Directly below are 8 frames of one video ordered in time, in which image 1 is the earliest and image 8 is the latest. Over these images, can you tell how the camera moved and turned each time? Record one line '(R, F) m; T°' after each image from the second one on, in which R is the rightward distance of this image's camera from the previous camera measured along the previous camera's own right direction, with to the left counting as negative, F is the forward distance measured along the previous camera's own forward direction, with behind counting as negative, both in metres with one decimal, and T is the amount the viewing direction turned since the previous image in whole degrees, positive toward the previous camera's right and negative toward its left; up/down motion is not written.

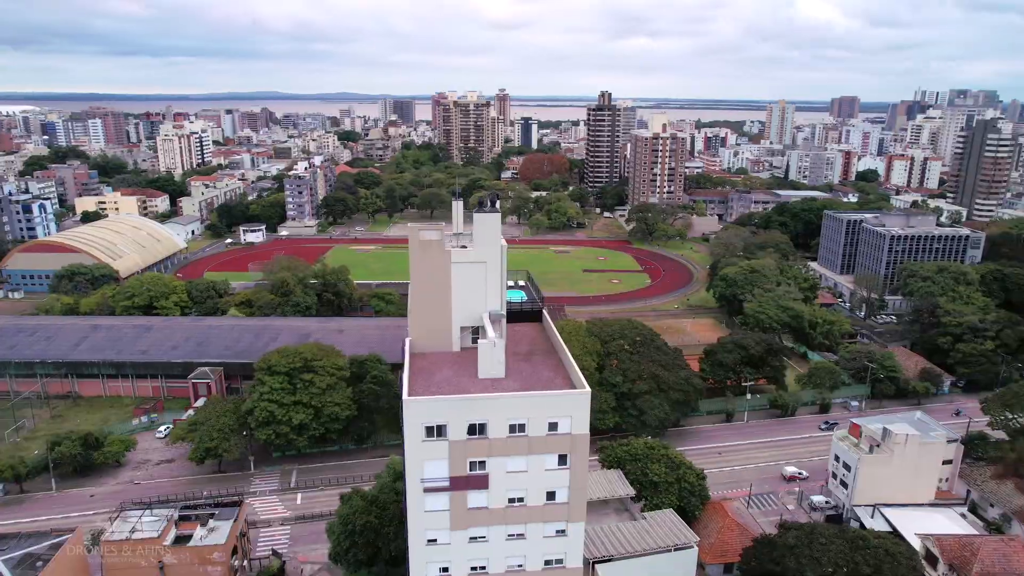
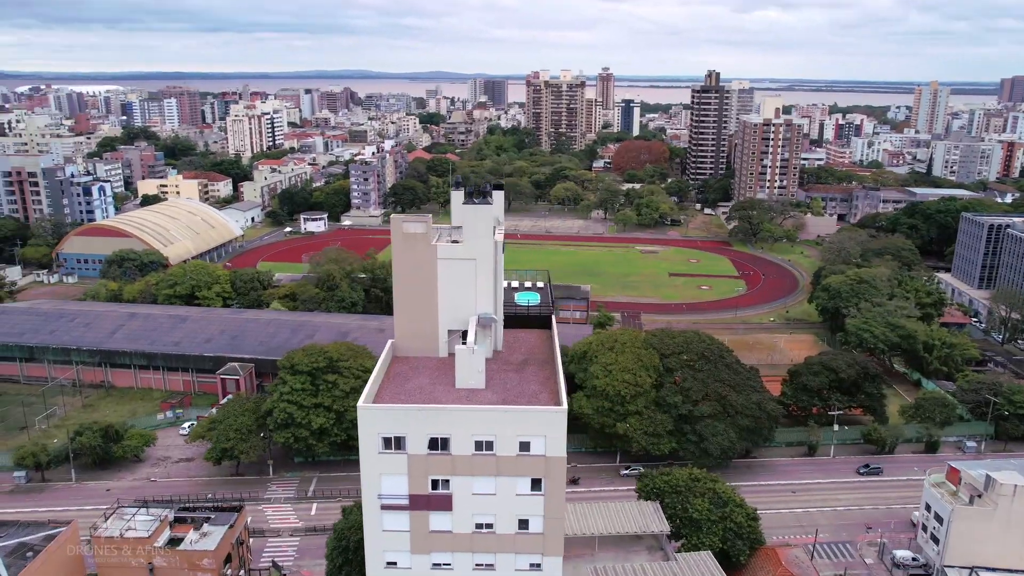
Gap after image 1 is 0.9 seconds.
(+5.6, +3.3) m; -12°
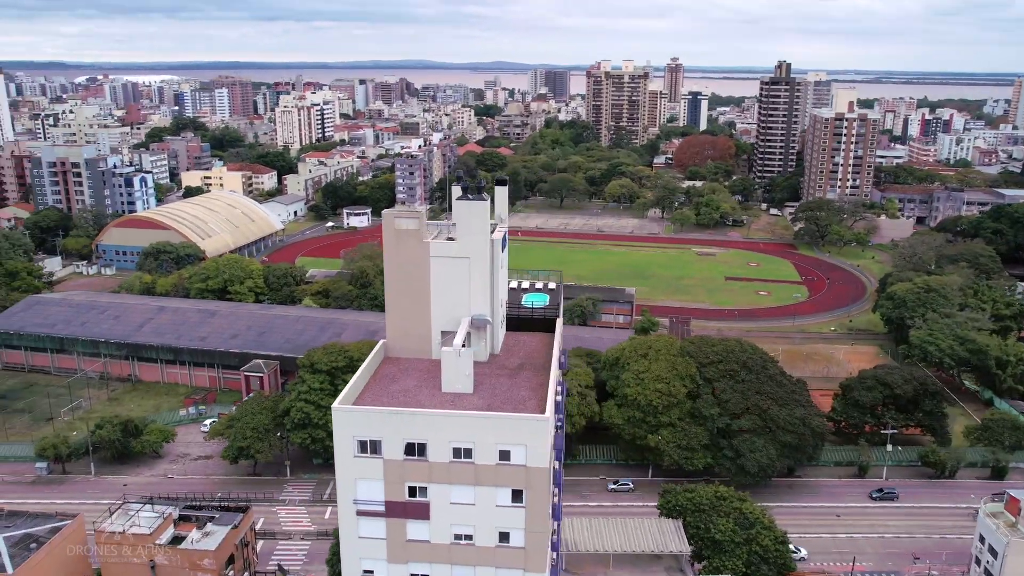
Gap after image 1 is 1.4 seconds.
(+3.4, +1.6) m; -7°
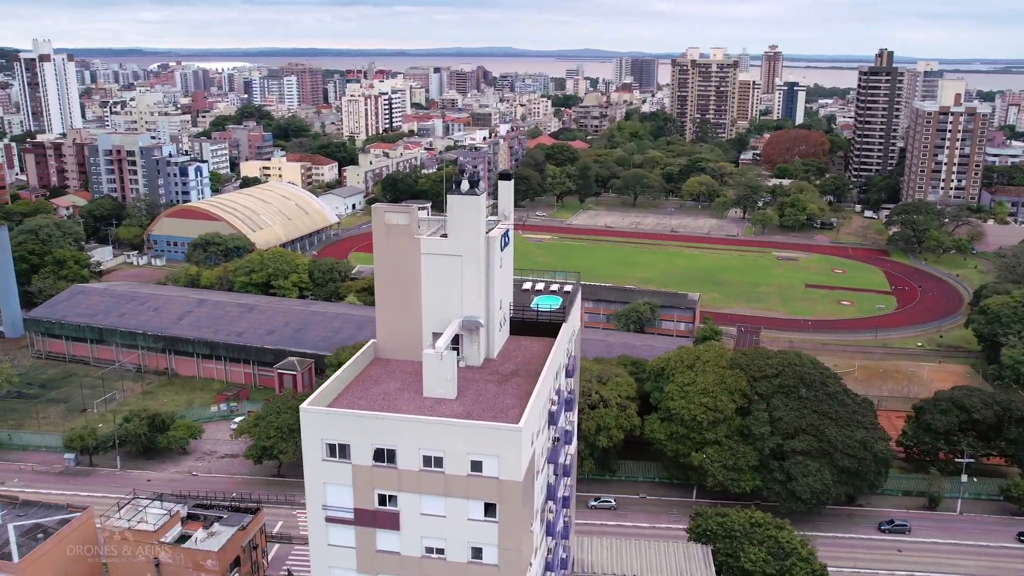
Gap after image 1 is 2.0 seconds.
(+3.7, +2.3) m; -9°
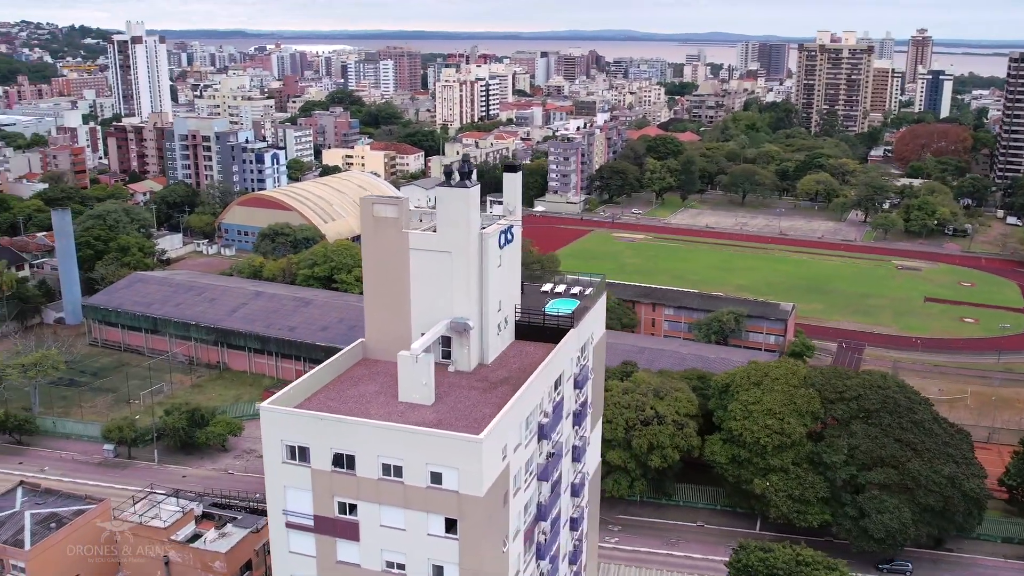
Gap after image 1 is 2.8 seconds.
(+3.9, +3.0) m; -10°
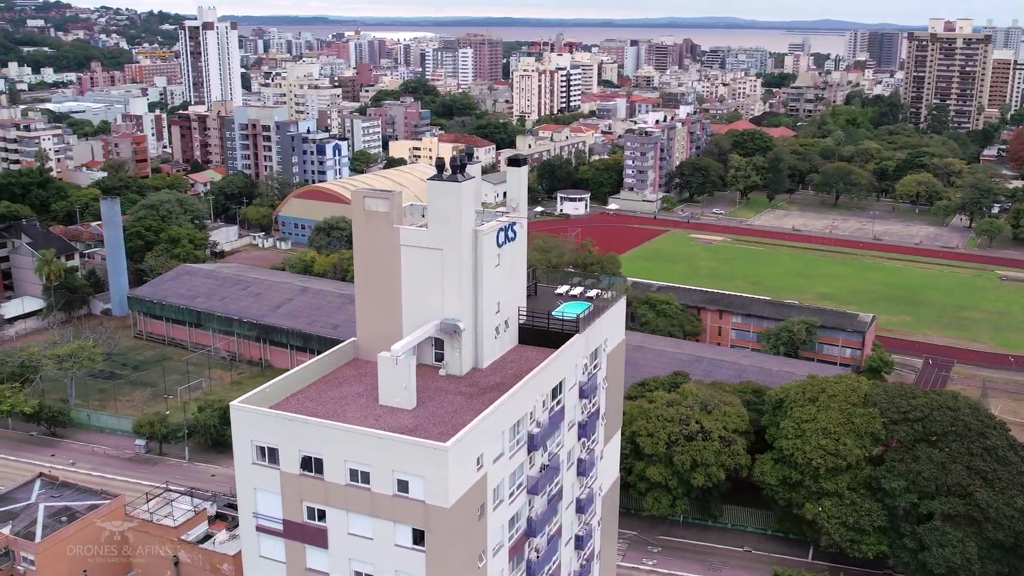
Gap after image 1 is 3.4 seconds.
(+2.6, +2.2) m; -8°
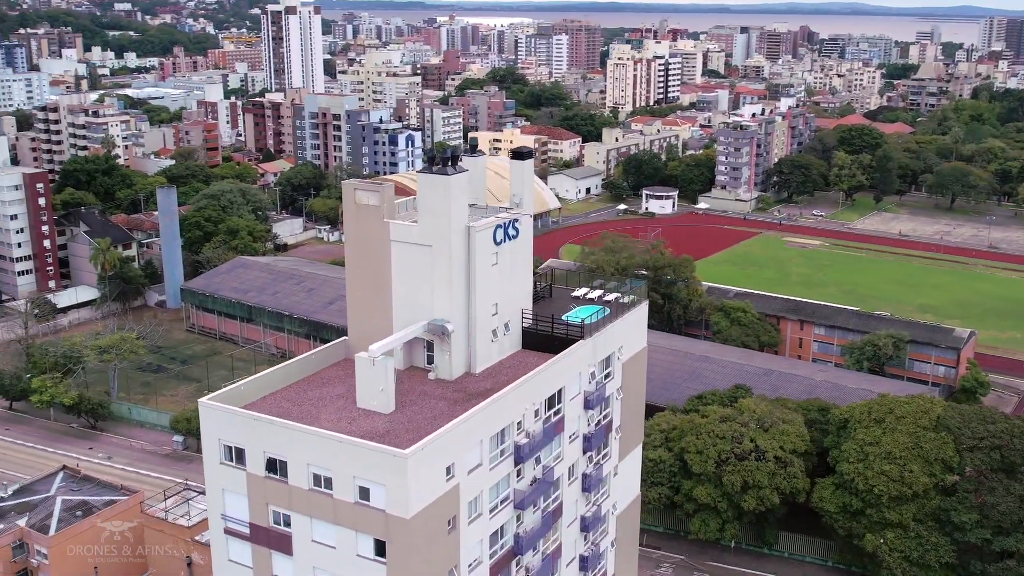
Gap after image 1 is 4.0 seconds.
(+2.4, +2.3) m; -8°
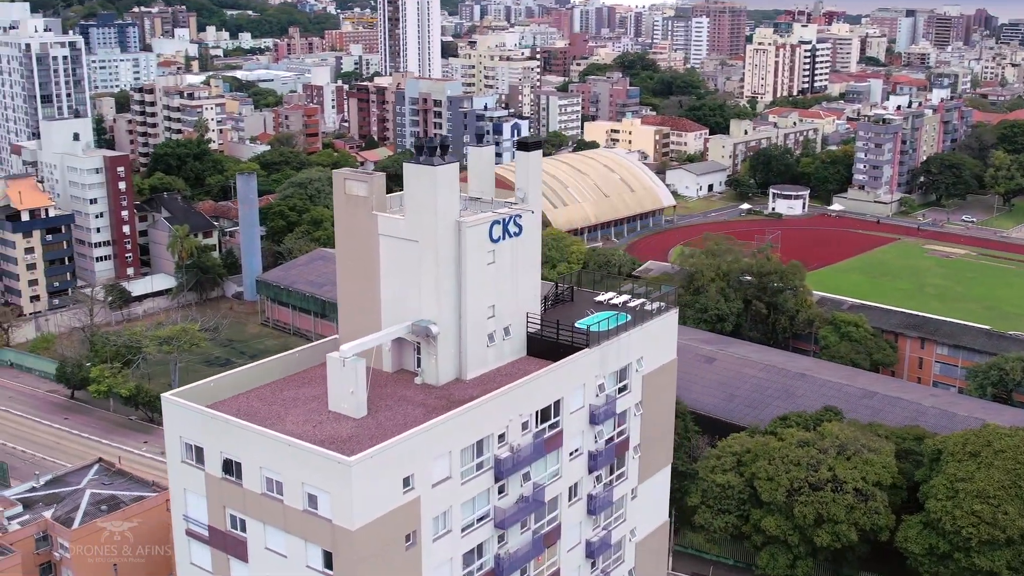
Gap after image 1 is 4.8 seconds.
(+2.6, +2.9) m; -10°
